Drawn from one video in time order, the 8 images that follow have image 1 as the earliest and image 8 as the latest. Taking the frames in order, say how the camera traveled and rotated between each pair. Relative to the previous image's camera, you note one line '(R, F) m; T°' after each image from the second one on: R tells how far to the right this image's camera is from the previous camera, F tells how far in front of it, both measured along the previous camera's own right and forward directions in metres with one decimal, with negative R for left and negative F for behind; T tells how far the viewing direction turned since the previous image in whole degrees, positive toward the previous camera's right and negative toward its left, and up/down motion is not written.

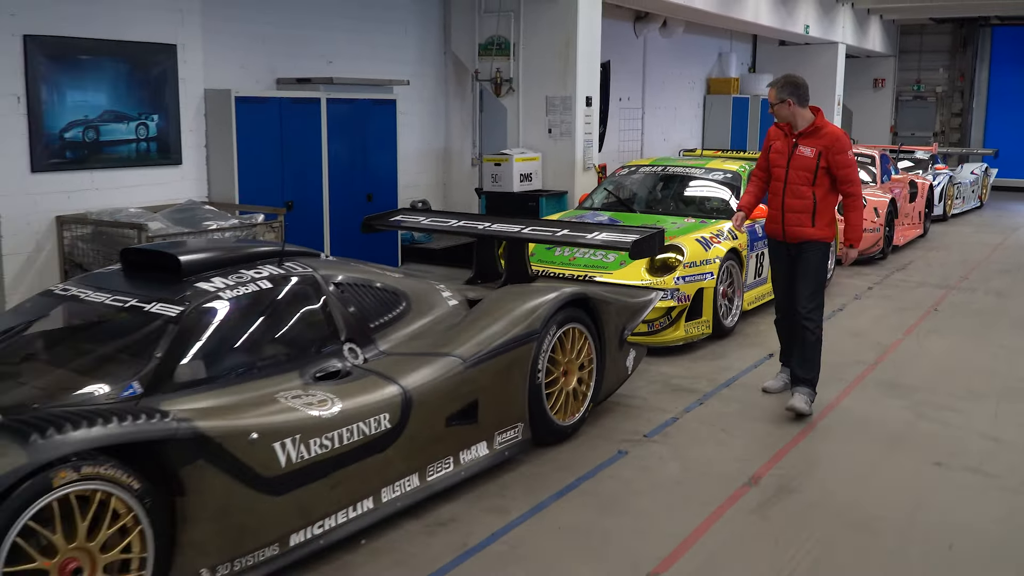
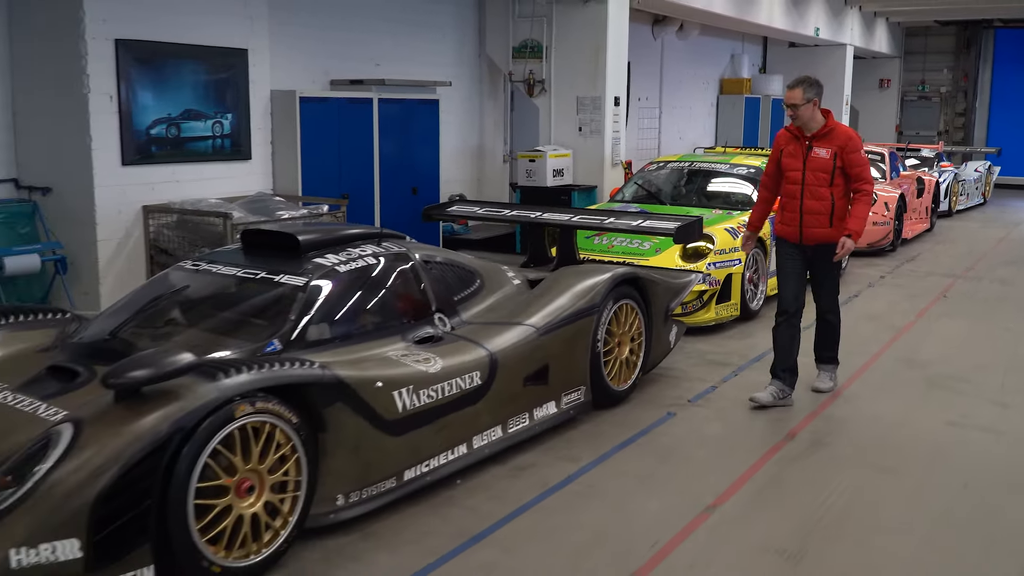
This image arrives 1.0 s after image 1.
(-0.3, -0.5) m; 0°
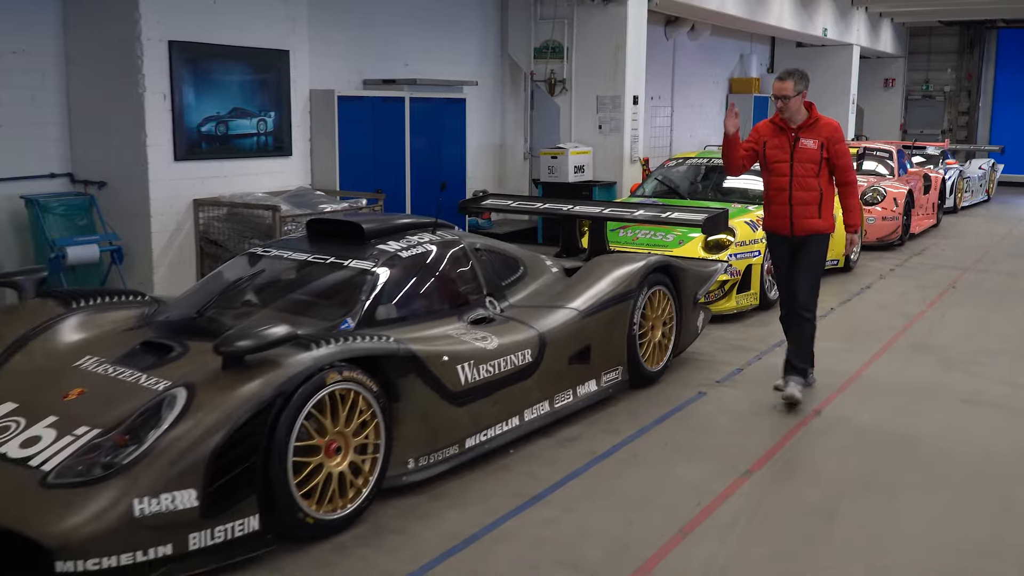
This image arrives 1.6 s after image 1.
(-0.2, -0.3) m; 0°
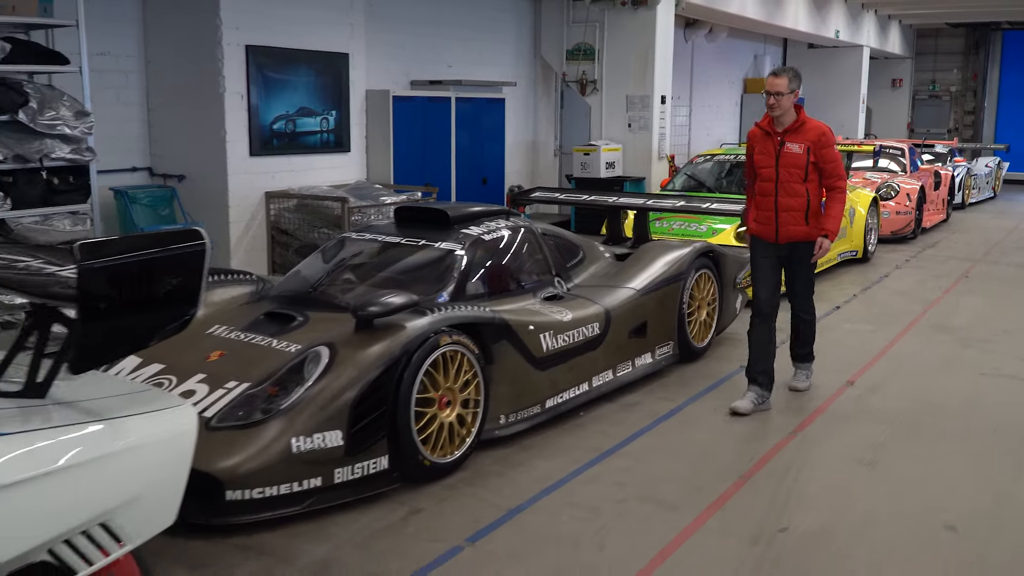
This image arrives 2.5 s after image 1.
(-0.3, -0.5) m; 0°
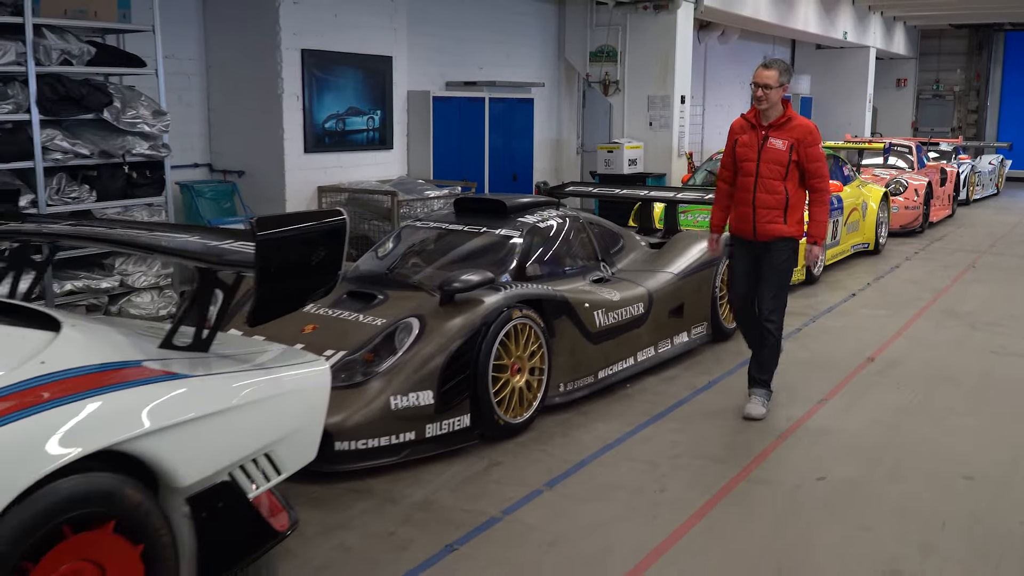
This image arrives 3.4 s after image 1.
(-0.3, -0.5) m; 0°
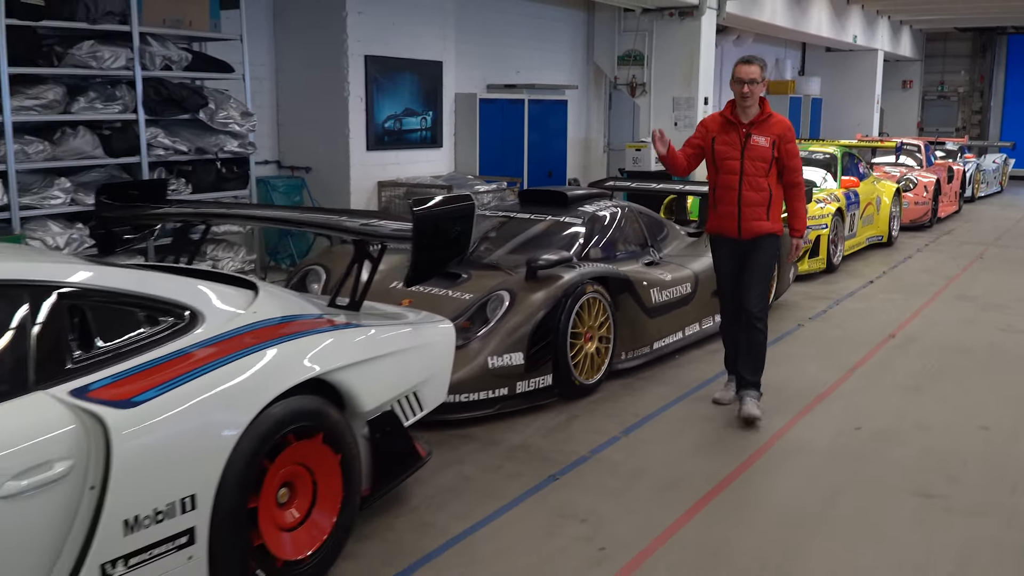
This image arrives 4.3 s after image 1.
(-0.4, -0.6) m; 0°
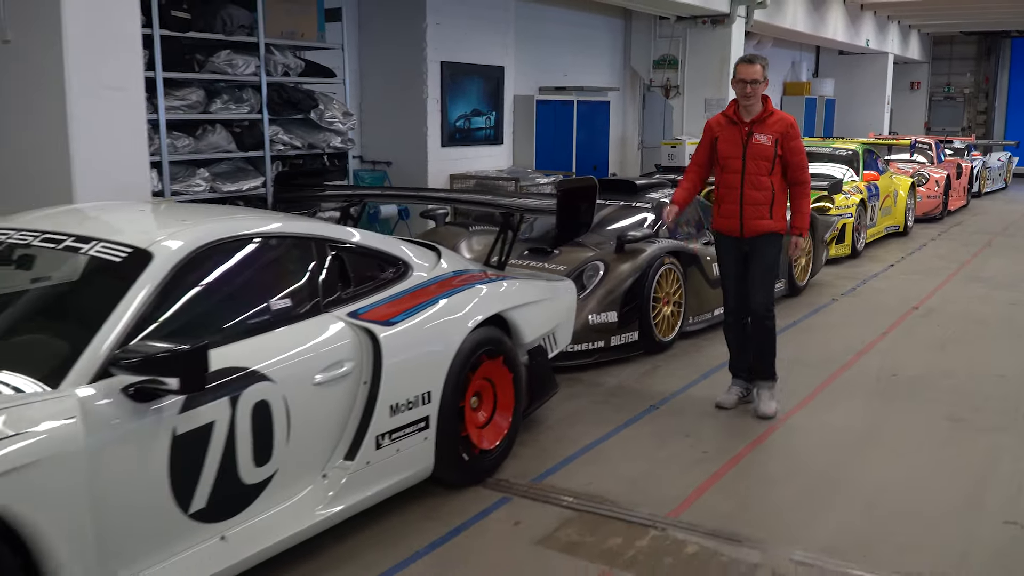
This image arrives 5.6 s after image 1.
(-0.5, -0.9) m; 0°
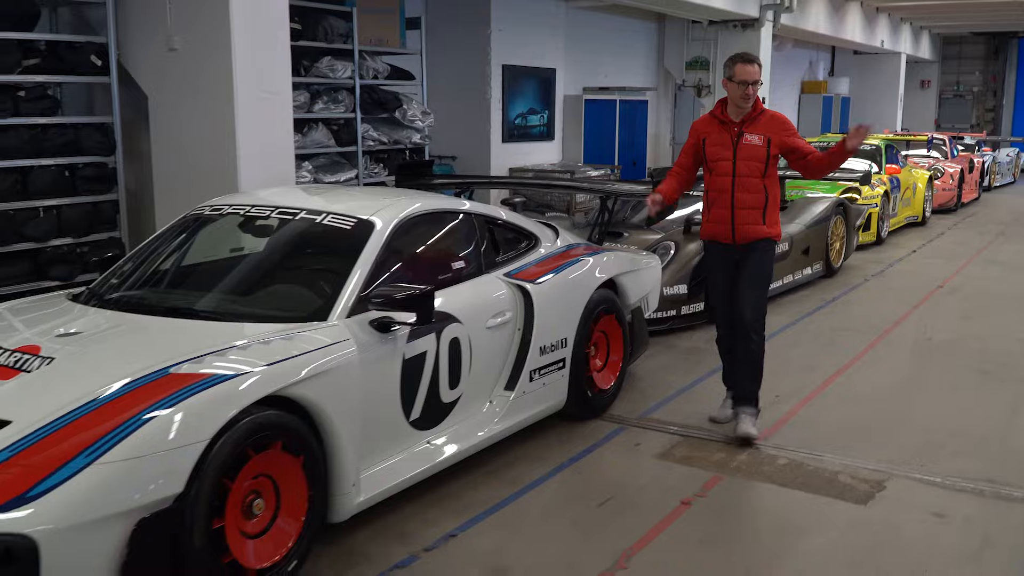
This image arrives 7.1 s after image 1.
(-0.5, -0.8) m; 0°
